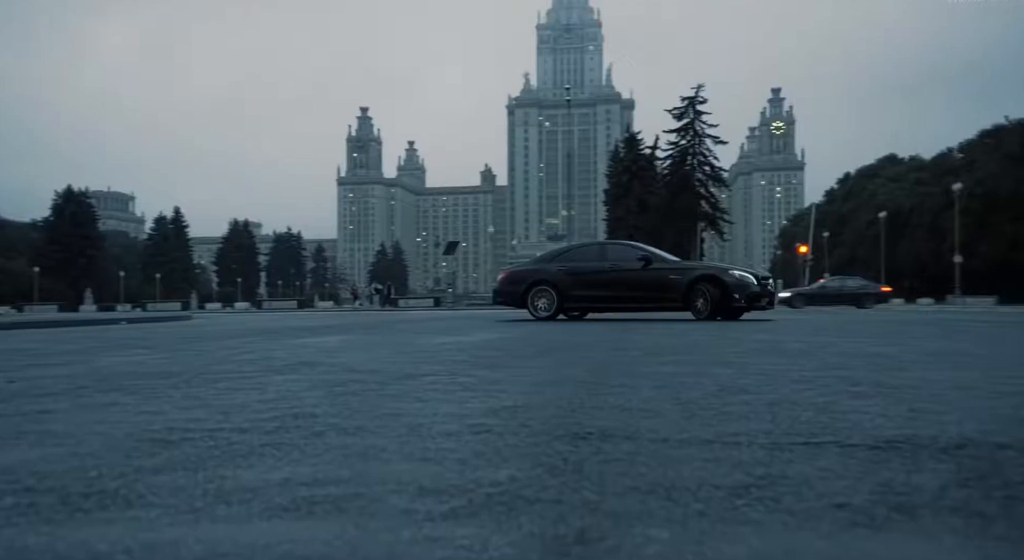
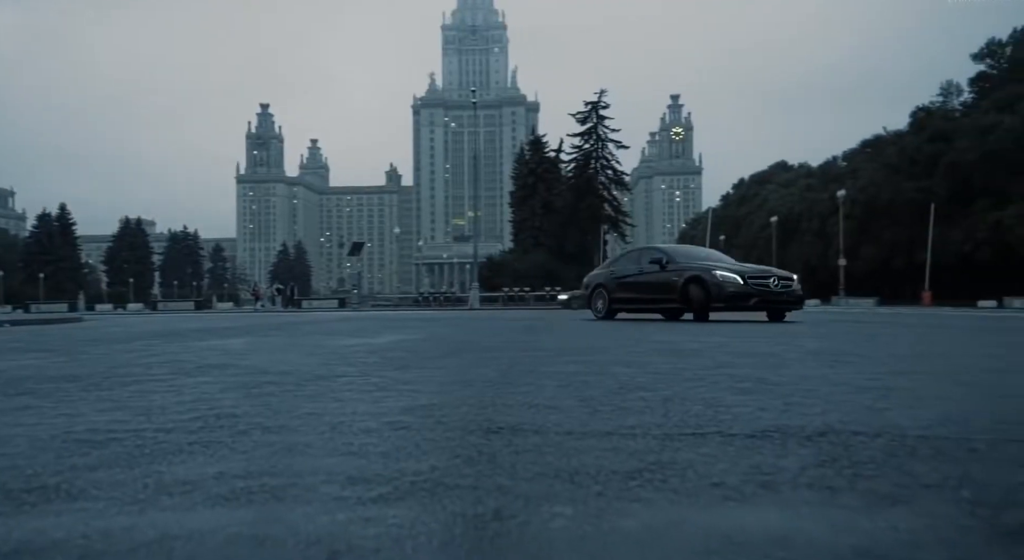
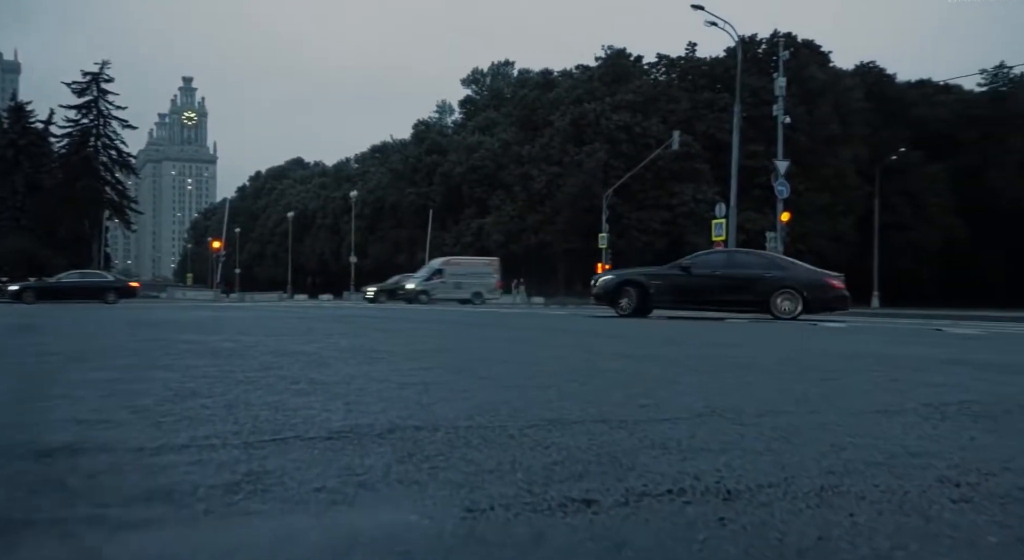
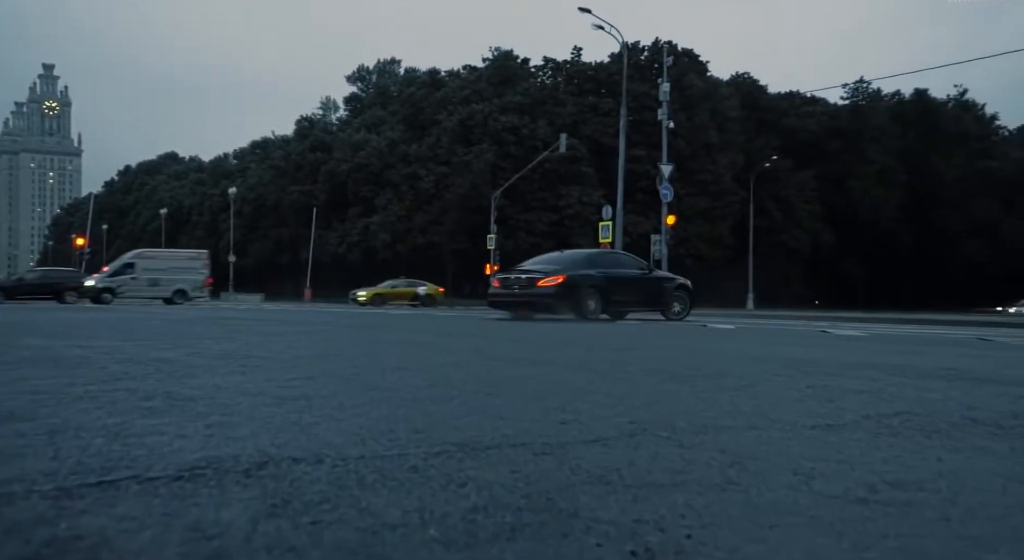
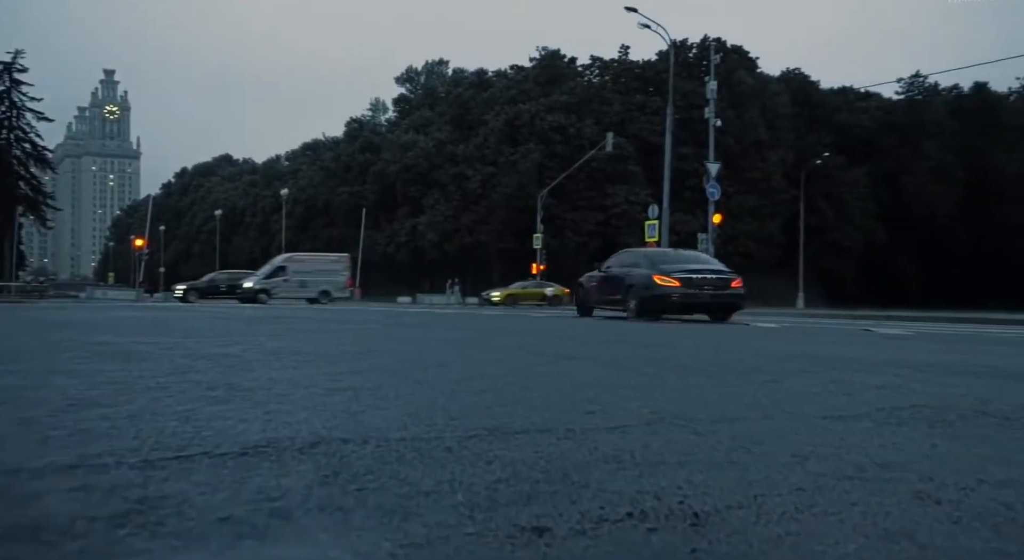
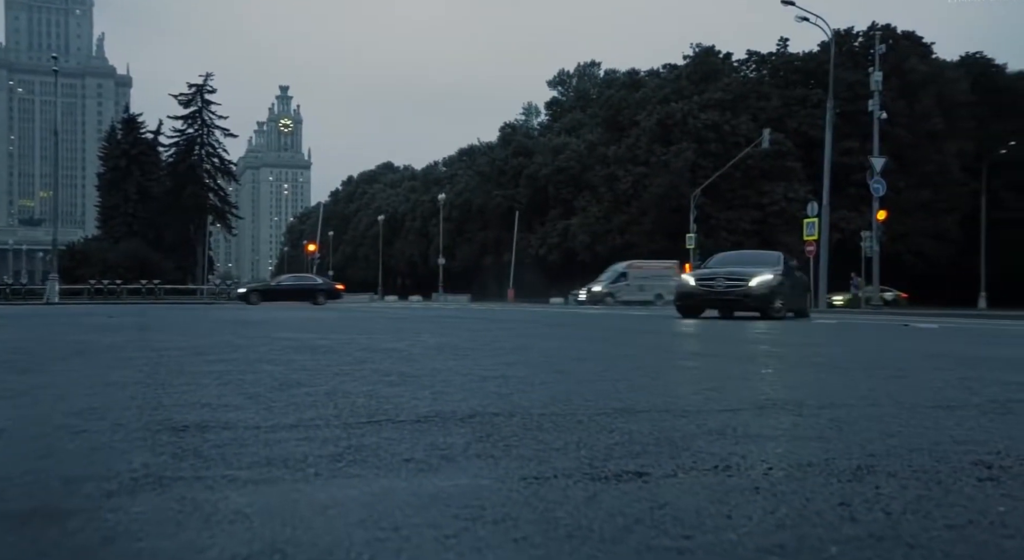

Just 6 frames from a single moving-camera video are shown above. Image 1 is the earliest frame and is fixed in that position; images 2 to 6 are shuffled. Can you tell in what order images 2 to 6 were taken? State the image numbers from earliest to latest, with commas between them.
2, 6, 3, 5, 4
